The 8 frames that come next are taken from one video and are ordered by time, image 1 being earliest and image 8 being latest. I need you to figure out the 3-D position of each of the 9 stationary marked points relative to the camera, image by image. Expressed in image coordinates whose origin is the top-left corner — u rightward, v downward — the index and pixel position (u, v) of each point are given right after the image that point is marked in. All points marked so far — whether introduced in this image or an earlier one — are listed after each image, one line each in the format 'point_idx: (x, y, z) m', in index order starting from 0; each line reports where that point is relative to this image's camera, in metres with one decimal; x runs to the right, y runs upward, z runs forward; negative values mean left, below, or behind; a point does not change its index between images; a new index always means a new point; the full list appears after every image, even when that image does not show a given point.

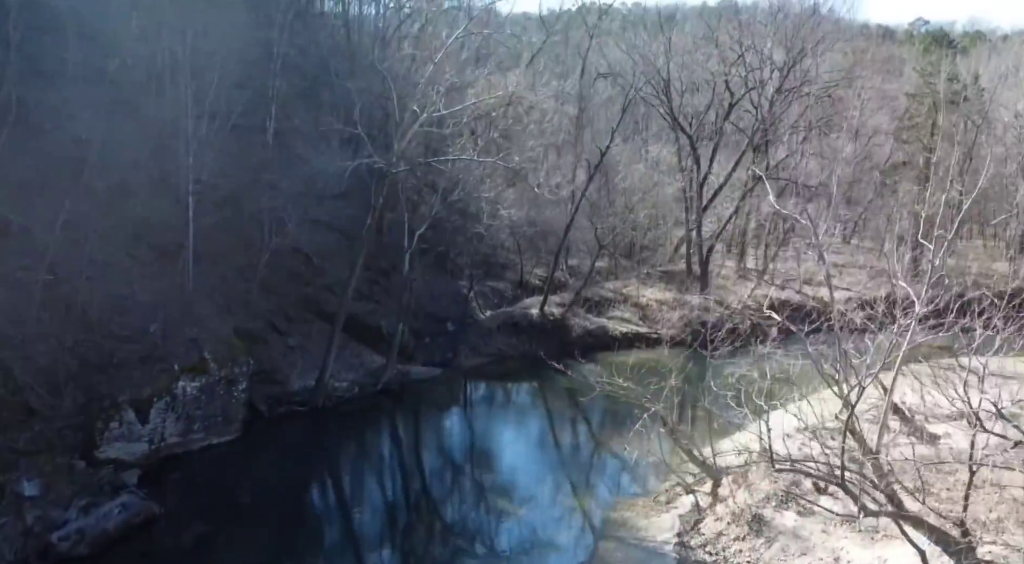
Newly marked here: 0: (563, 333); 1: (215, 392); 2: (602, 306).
0: (+1.1, -1.1, +16.8) m
1: (-3.9, -1.5, +10.1) m
2: (+2.2, -0.6, +19.0) m
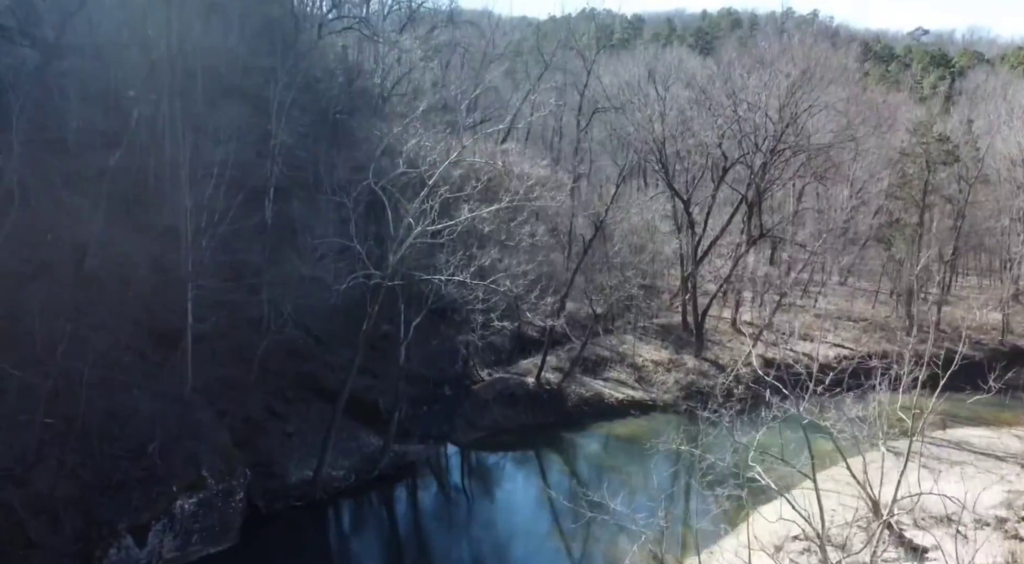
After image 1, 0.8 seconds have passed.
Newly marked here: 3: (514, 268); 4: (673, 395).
0: (+1.0, -2.6, +17.0) m
1: (-4.0, -2.9, +10.3) m
2: (+2.2, -2.1, +19.1) m
3: (0.0, +0.3, +16.5) m
4: (+3.7, -2.6, +17.9) m
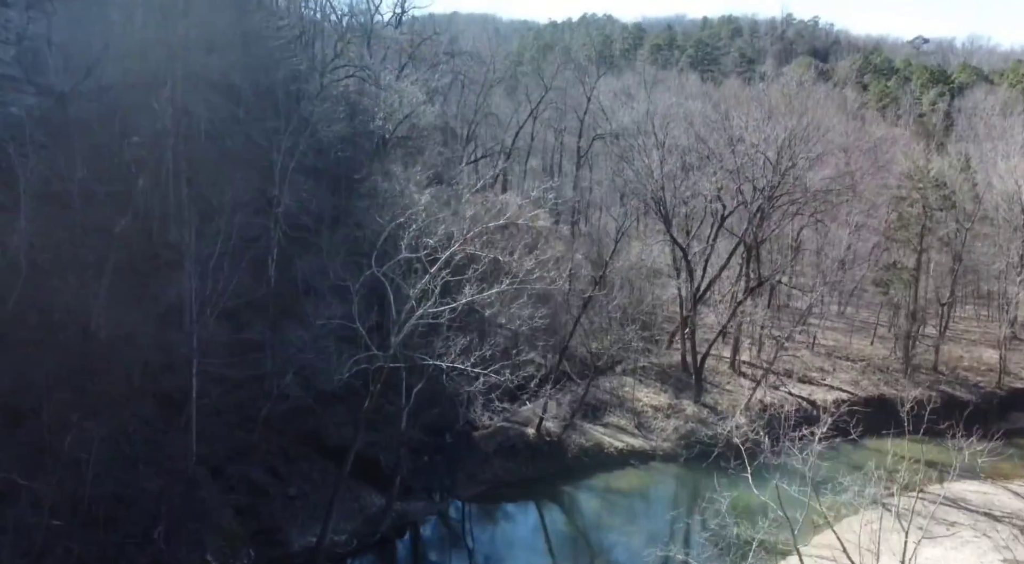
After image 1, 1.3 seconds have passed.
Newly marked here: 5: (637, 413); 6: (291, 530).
0: (+1.0, -3.8, +17.1) m
1: (-4.0, -4.0, +10.4) m
2: (+2.2, -3.2, +19.3) m
3: (+0.1, -0.8, +16.7) m
4: (+3.7, -3.8, +18.0) m
5: (+3.1, -3.3, +19.4) m
6: (-3.6, -4.0, +12.7) m
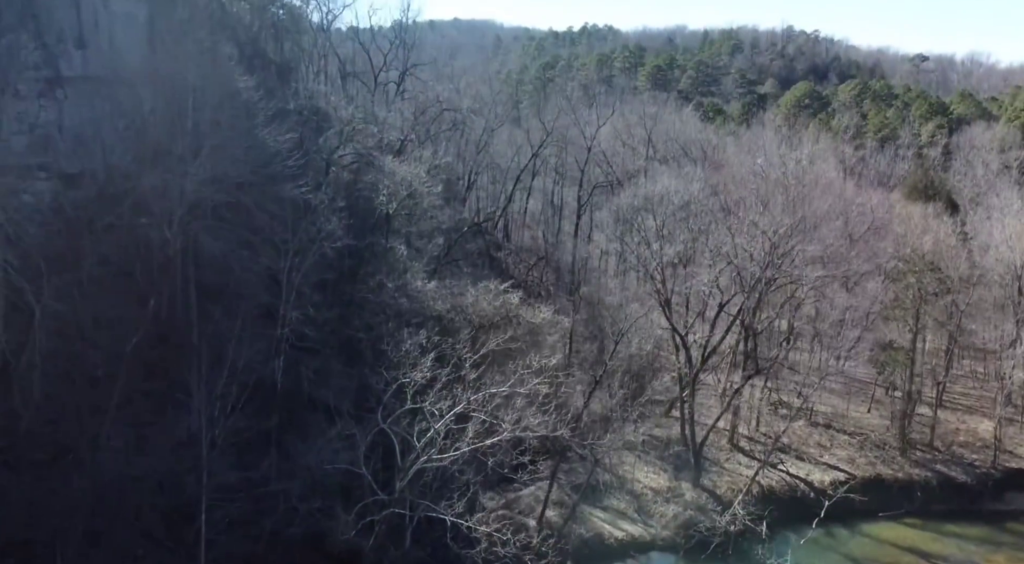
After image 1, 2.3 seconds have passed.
0: (+1.0, -5.9, +17.4) m
1: (-4.0, -6.1, +10.7) m
2: (+2.2, -5.4, +19.5) m
3: (+0.1, -2.9, +17.0) m
4: (+3.8, -5.9, +18.3) m
5: (+3.2, -5.4, +19.6) m
6: (-3.6, -6.1, +12.9) m
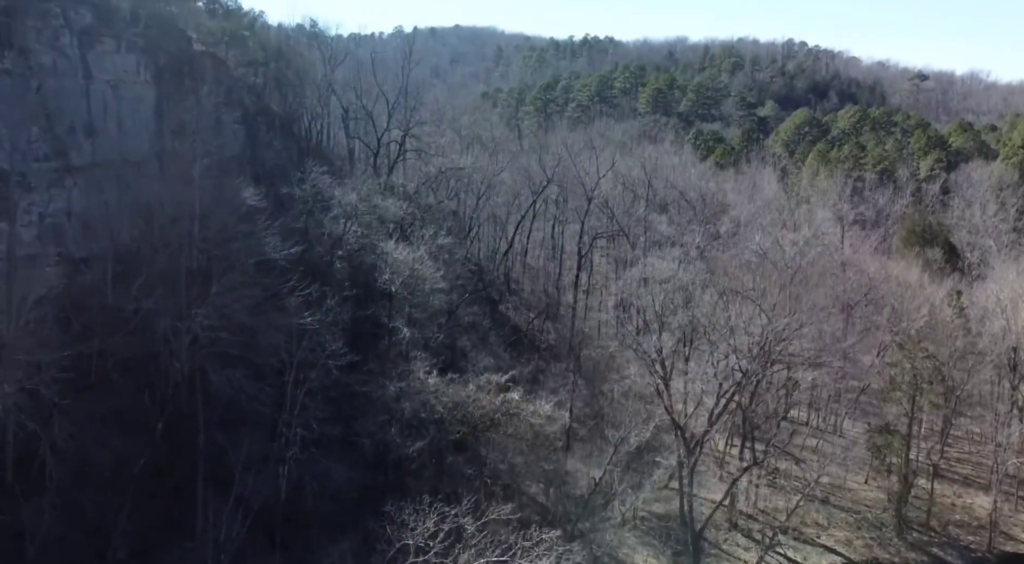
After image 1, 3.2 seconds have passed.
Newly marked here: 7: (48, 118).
0: (+1.0, -8.1, +17.6) m
1: (-4.0, -8.2, +10.9) m
2: (+2.2, -7.6, +19.8) m
3: (+0.1, -5.2, +17.2) m
4: (+3.8, -8.2, +18.5) m
5: (+3.2, -7.7, +19.9) m
6: (-3.6, -8.3, +13.1) m
7: (-11.8, +4.1, +19.7) m
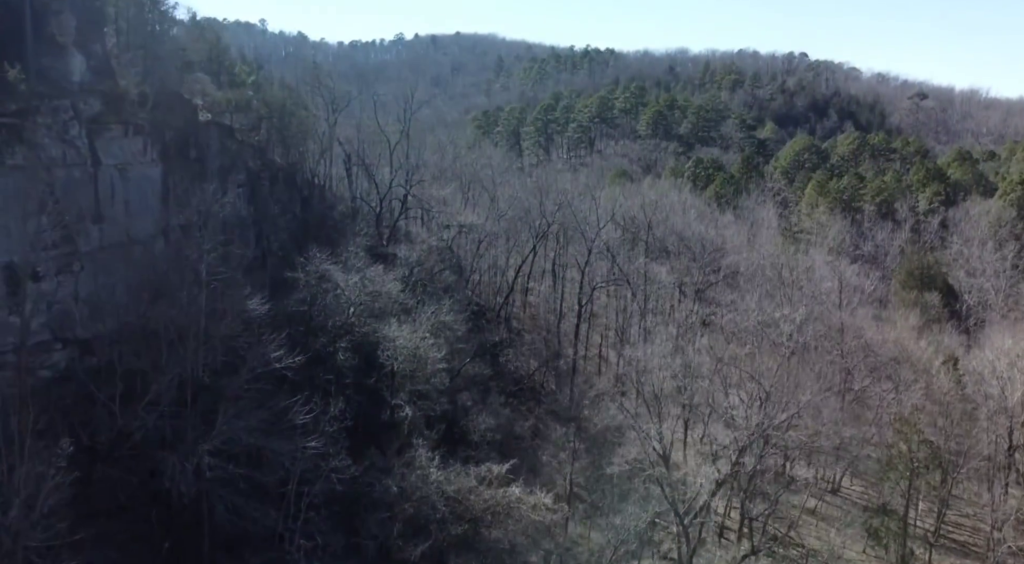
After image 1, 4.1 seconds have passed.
0: (+1.0, -10.4, +17.8) m
1: (-4.0, -10.4, +11.1) m
2: (+2.2, -9.9, +19.9) m
3: (+0.1, -7.4, +17.5) m
4: (+3.8, -10.4, +18.7) m
5: (+3.2, -10.0, +20.0) m
6: (-3.6, -10.5, +13.3) m
7: (-11.8, +1.9, +20.1) m
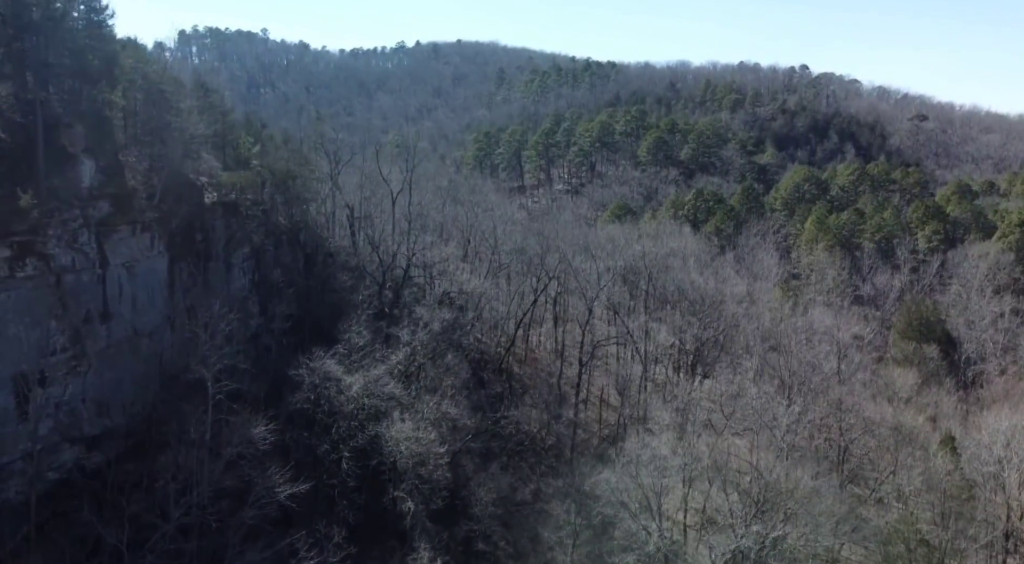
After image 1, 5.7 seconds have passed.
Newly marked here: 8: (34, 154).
0: (+1.1, -13.1, +17.9) m
1: (-4.0, -13.0, +11.3) m
2: (+2.2, -12.7, +20.1) m
3: (+0.1, -10.1, +17.7) m
4: (+3.8, -13.2, +18.8) m
5: (+3.2, -12.8, +20.2) m
6: (-3.6, -13.1, +13.5) m
7: (-11.8, -0.9, +20.4) m
8: (-12.1, +3.2, +19.5) m
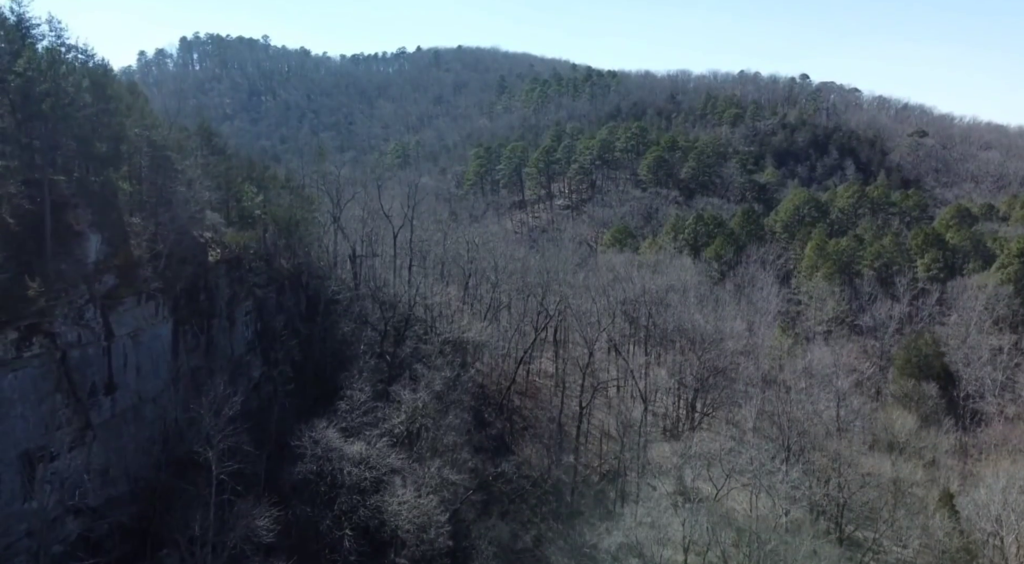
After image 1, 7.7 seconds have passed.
0: (+1.1, -15.1, +18.0) m
1: (-4.0, -14.9, +11.4) m
2: (+2.2, -14.7, +20.2) m
3: (+0.1, -12.1, +17.8) m
4: (+3.8, -15.2, +18.9) m
5: (+3.2, -14.8, +20.3) m
6: (-3.6, -15.1, +13.6) m
7: (-11.8, -2.9, +20.7) m
8: (-12.0, +1.2, +19.8) m
